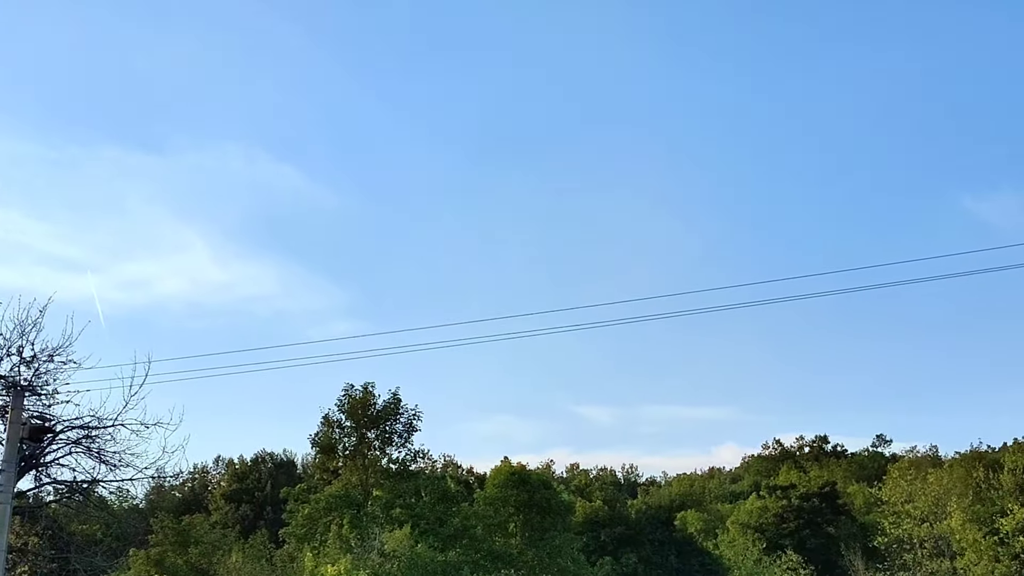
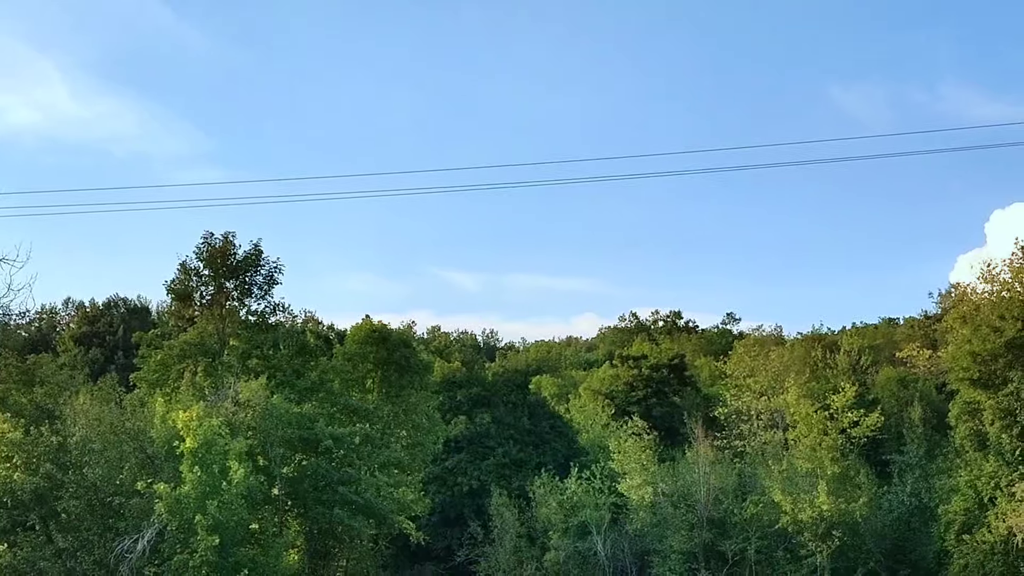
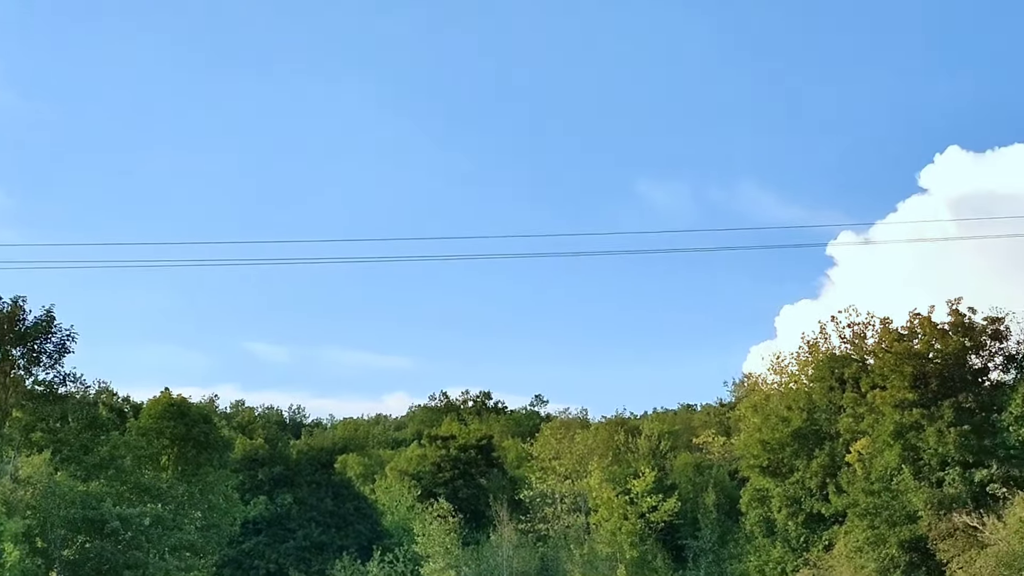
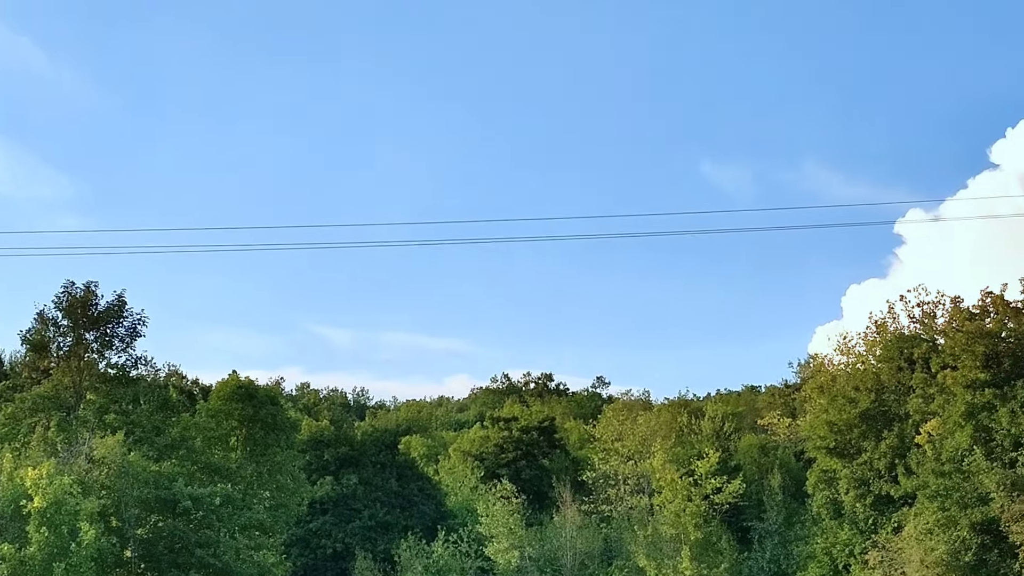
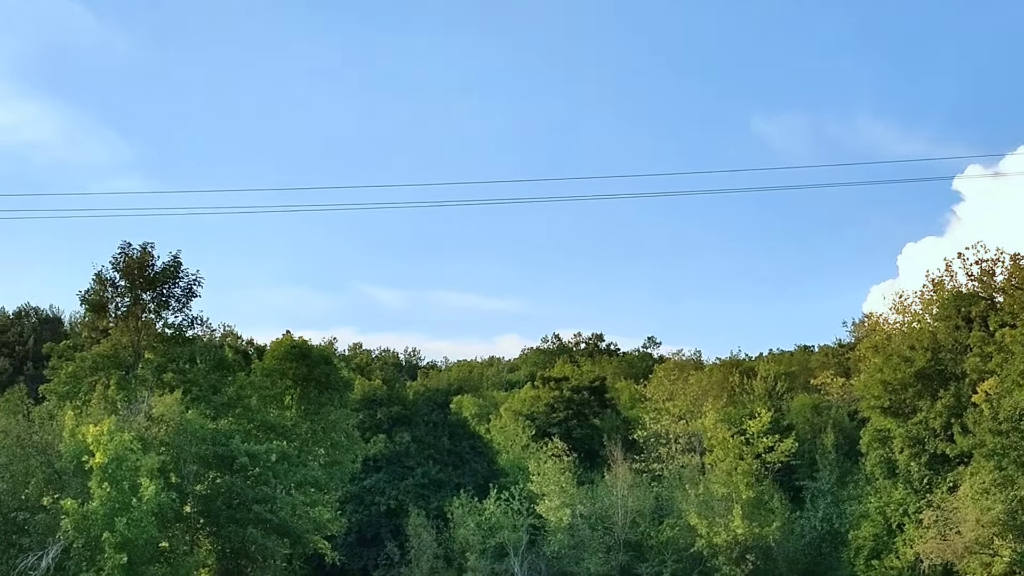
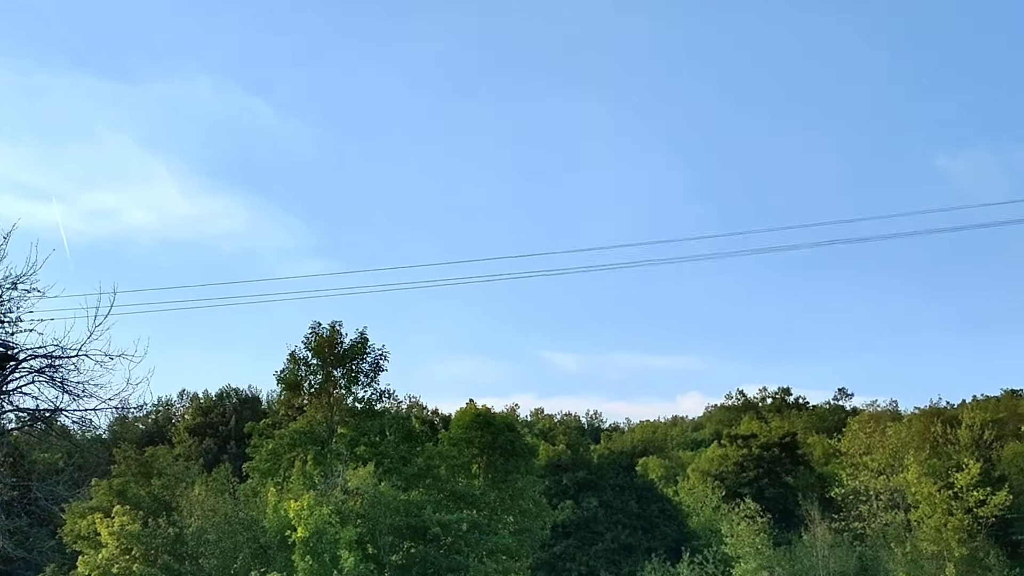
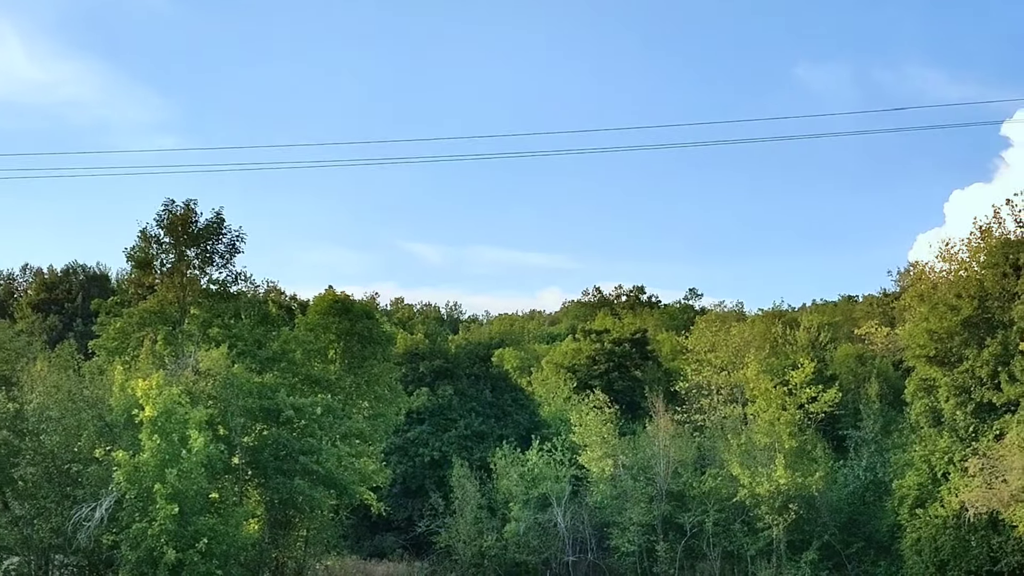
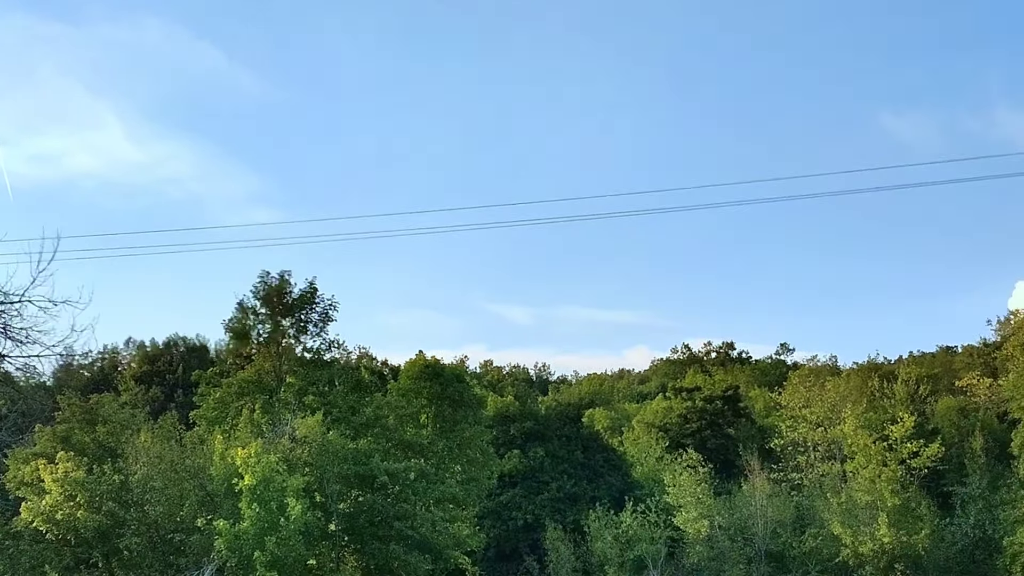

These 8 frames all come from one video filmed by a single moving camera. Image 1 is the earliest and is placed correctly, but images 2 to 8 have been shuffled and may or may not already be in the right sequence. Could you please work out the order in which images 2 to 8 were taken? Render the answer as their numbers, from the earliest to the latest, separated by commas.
6, 8, 2, 7, 5, 4, 3
